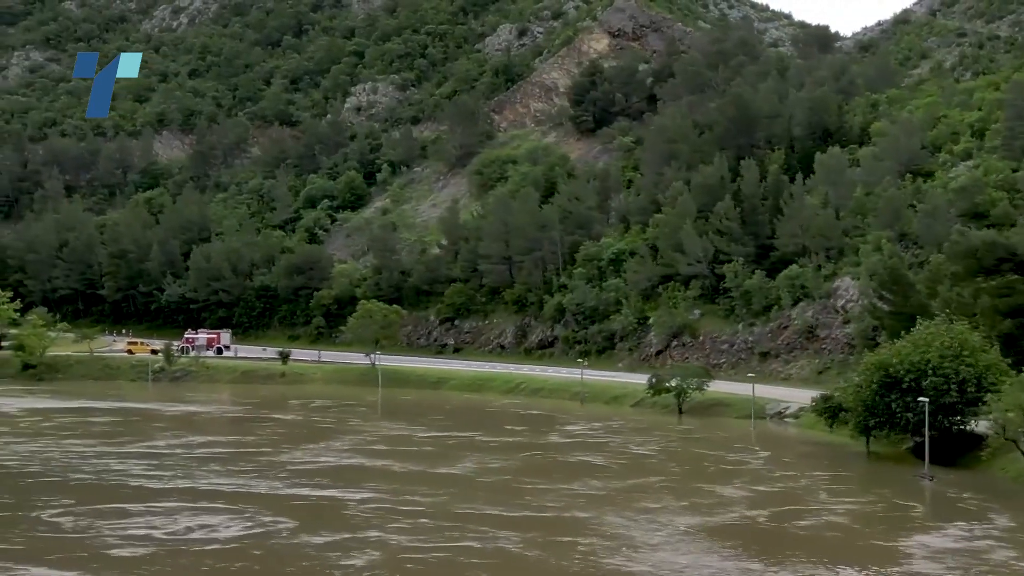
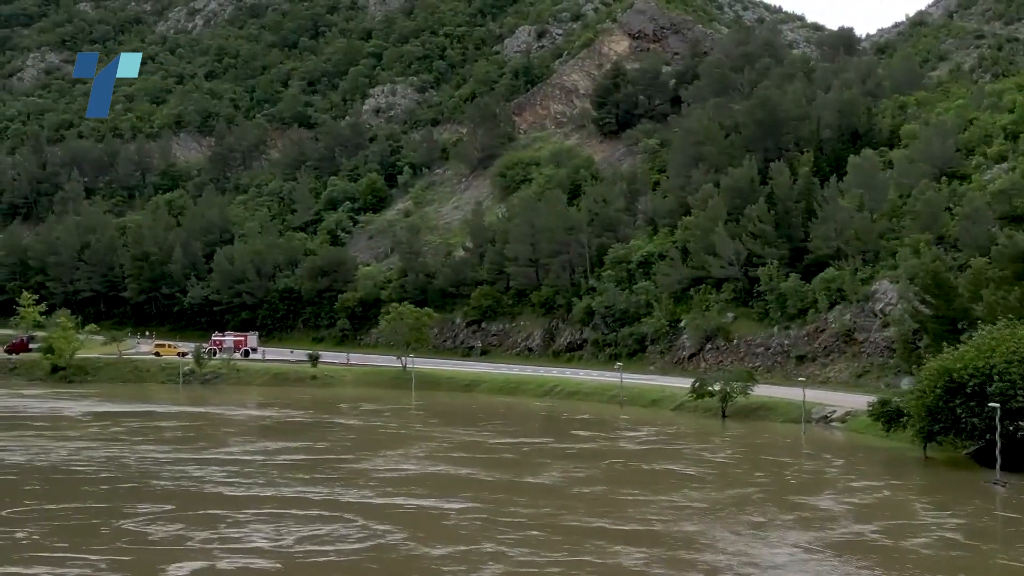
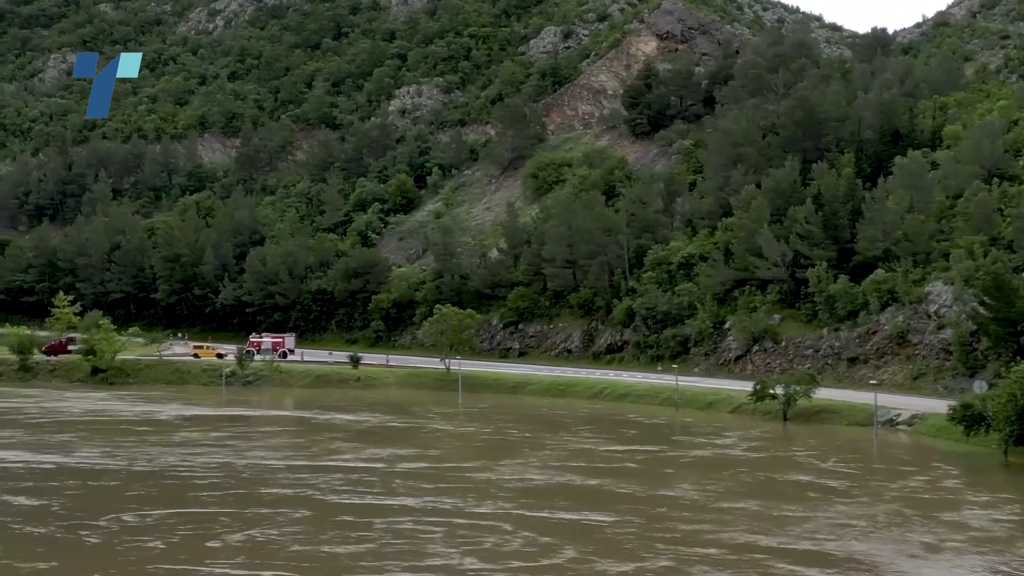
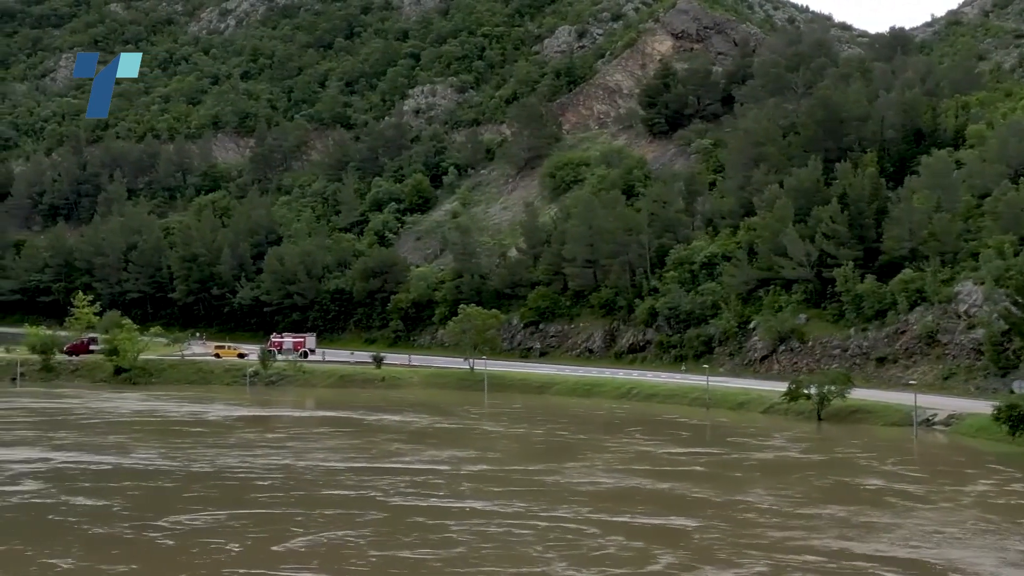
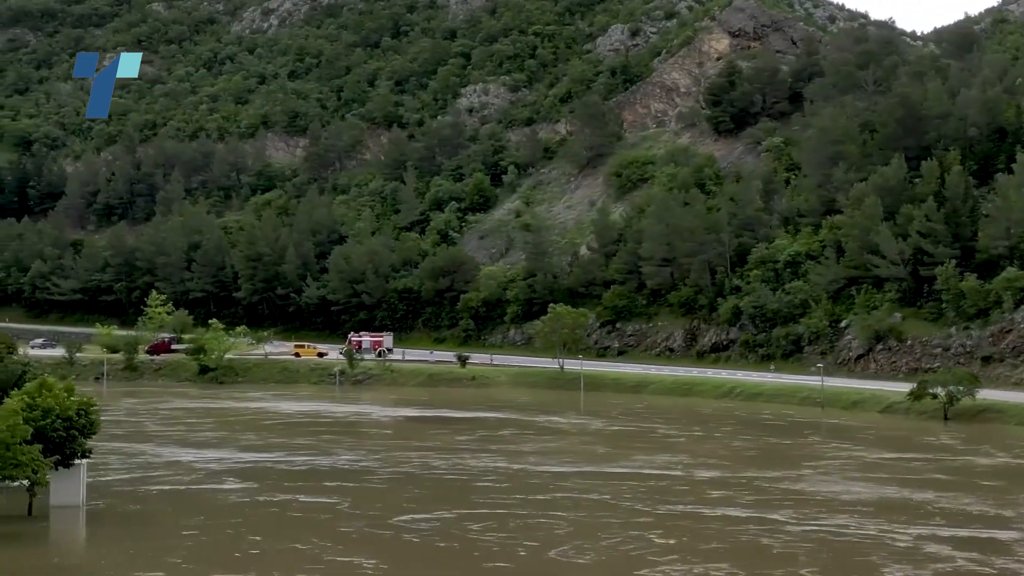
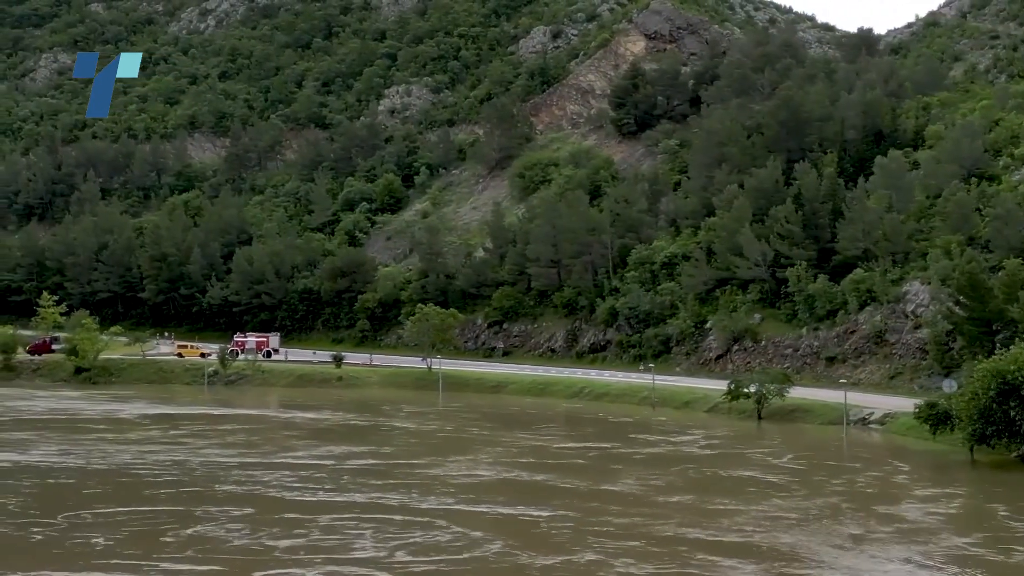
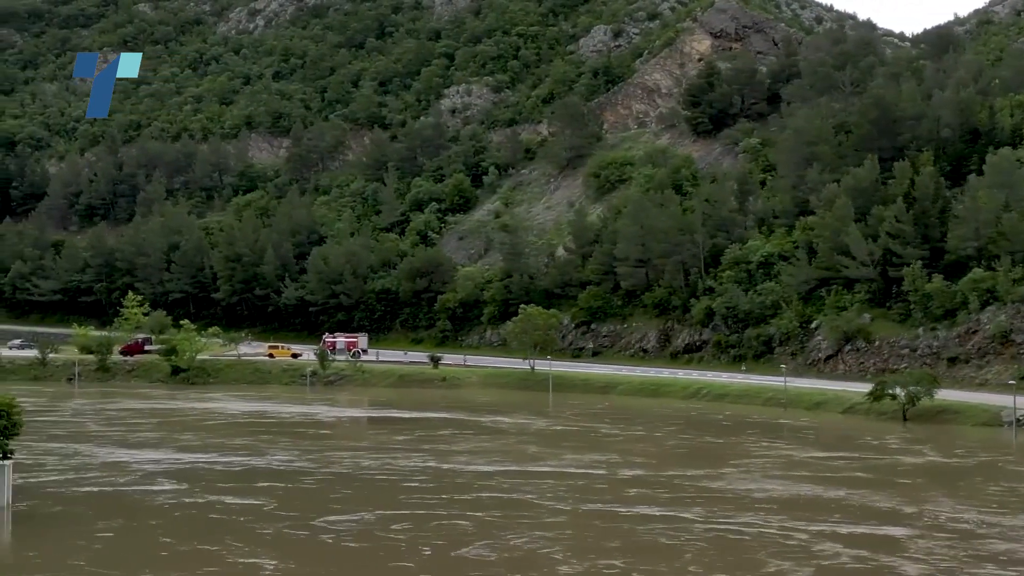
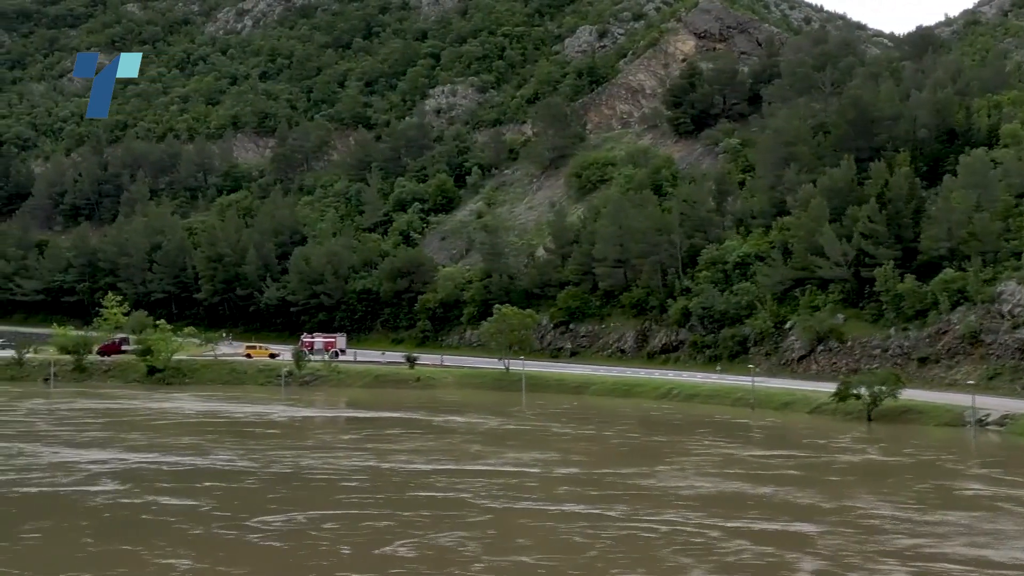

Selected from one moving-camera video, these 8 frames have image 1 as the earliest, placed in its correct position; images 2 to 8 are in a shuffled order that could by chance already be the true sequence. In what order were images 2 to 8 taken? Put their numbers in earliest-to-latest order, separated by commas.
2, 6, 3, 4, 8, 7, 5
